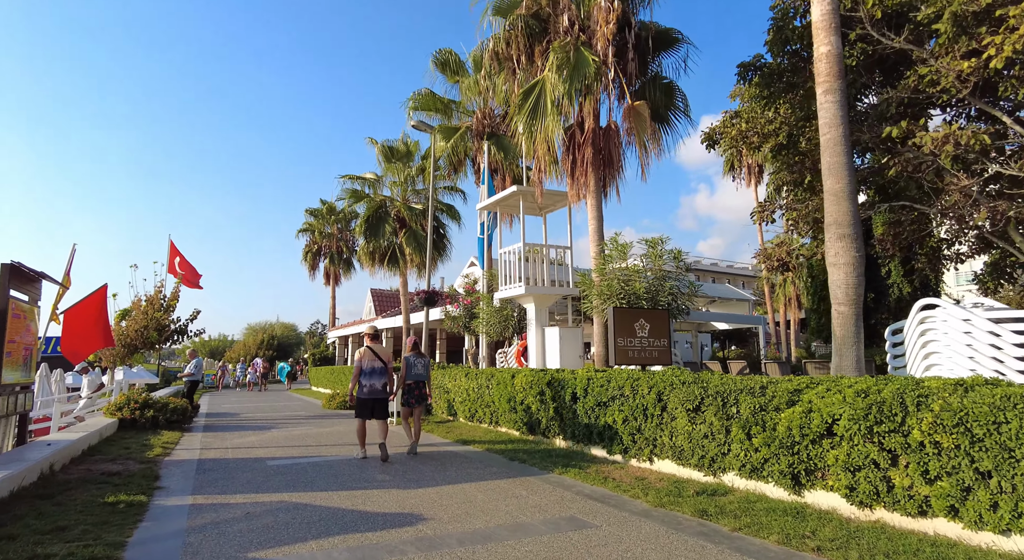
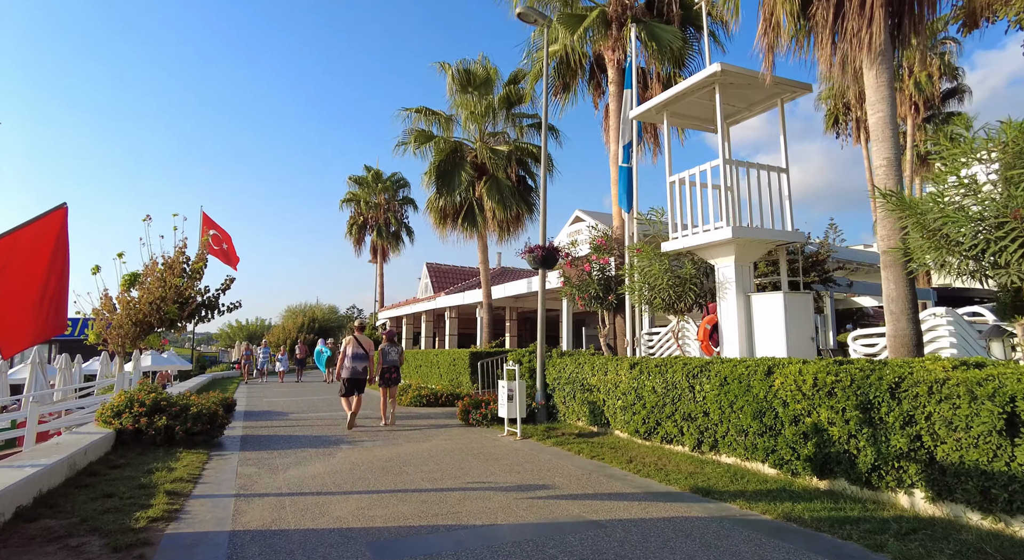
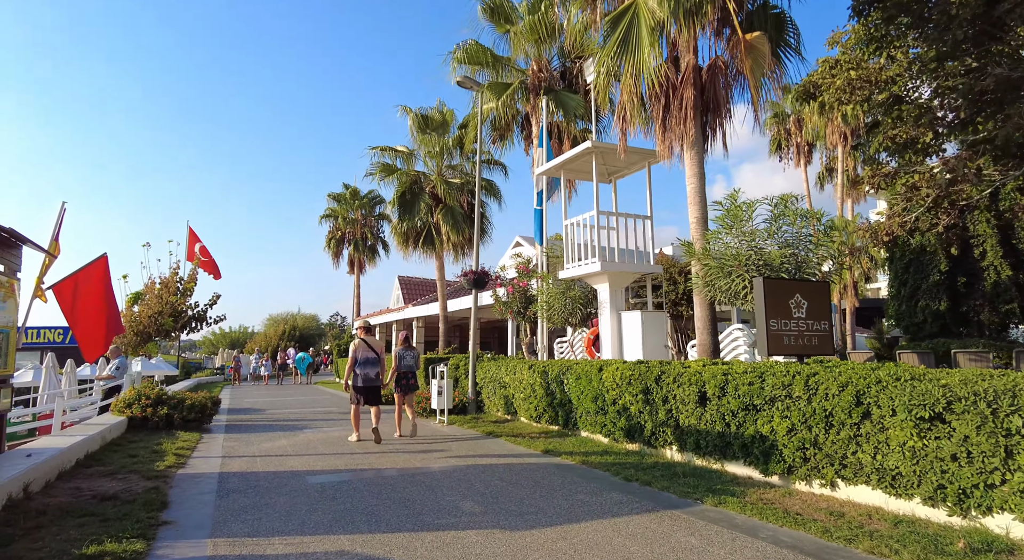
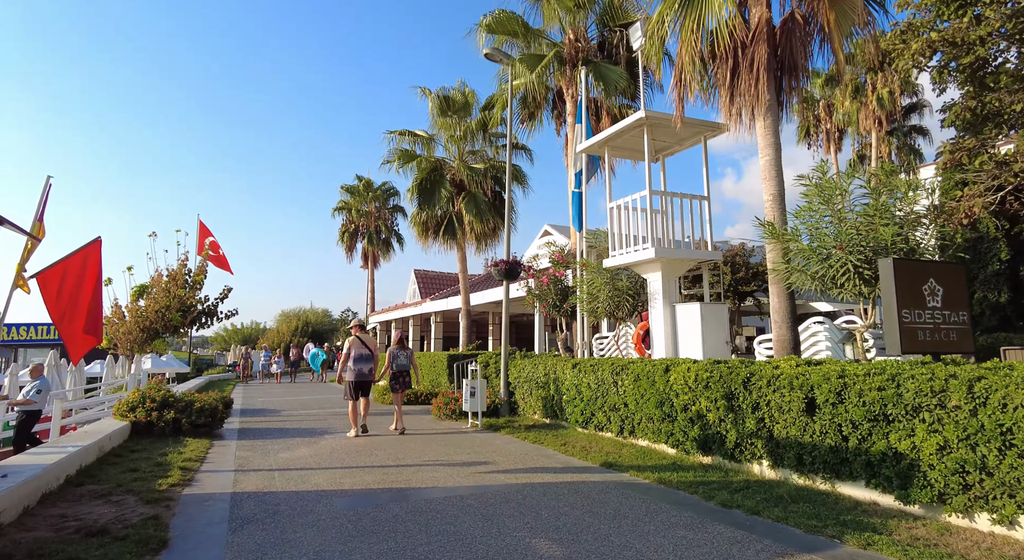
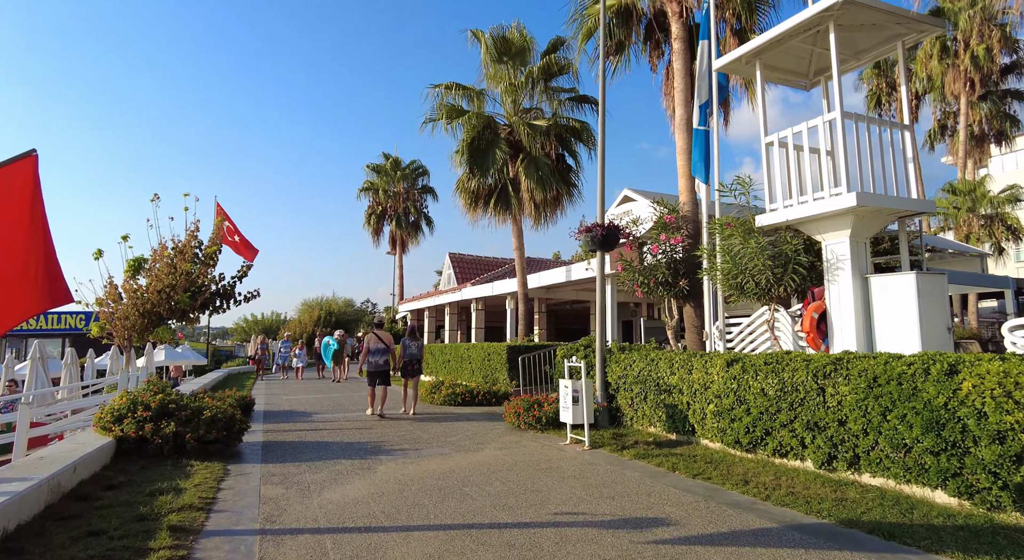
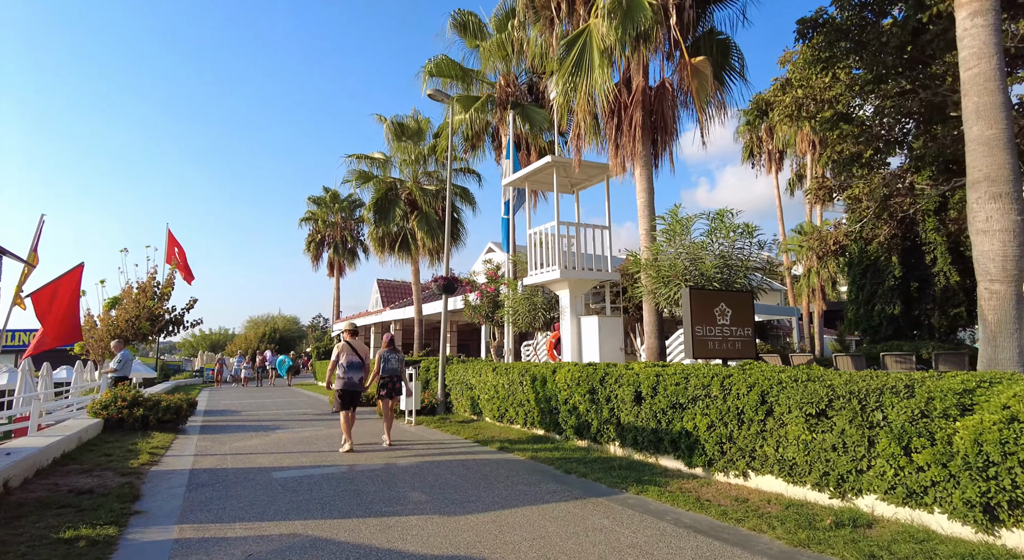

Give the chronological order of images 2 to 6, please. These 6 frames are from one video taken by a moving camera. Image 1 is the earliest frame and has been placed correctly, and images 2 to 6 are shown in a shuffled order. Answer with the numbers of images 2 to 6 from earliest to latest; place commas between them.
6, 3, 4, 2, 5
